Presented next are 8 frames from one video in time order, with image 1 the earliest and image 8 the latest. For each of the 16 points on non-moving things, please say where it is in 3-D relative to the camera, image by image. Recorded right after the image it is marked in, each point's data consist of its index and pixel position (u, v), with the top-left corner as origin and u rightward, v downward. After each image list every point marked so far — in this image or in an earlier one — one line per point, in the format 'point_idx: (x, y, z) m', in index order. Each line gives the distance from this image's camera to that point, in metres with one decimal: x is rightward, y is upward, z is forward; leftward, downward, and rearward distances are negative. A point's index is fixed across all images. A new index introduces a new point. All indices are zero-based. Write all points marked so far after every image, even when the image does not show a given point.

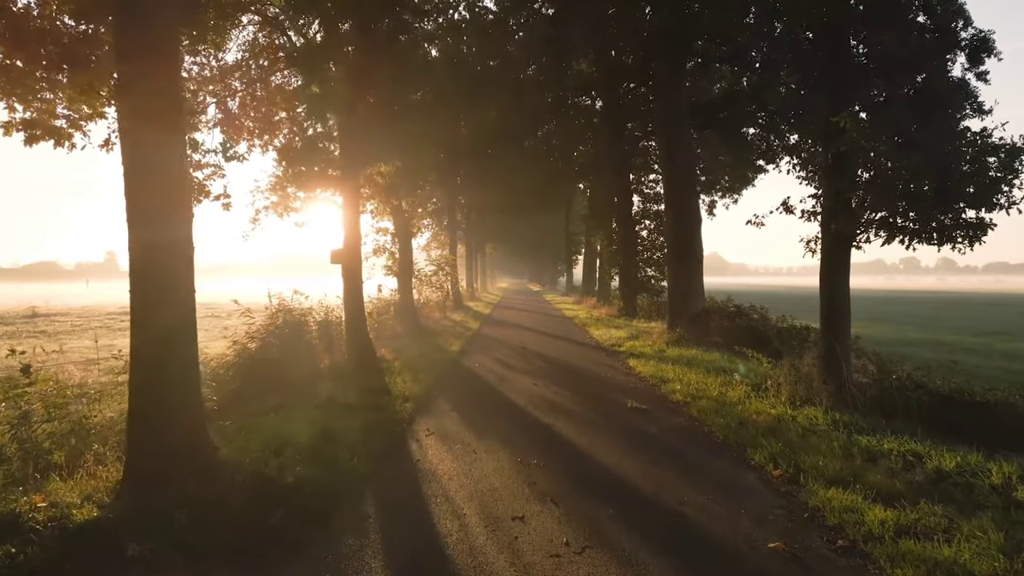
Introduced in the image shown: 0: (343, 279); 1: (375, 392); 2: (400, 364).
0: (-2.8, +0.1, +11.1) m
1: (-1.7, -1.3, +8.6) m
2: (-1.9, -1.2, +11.1) m
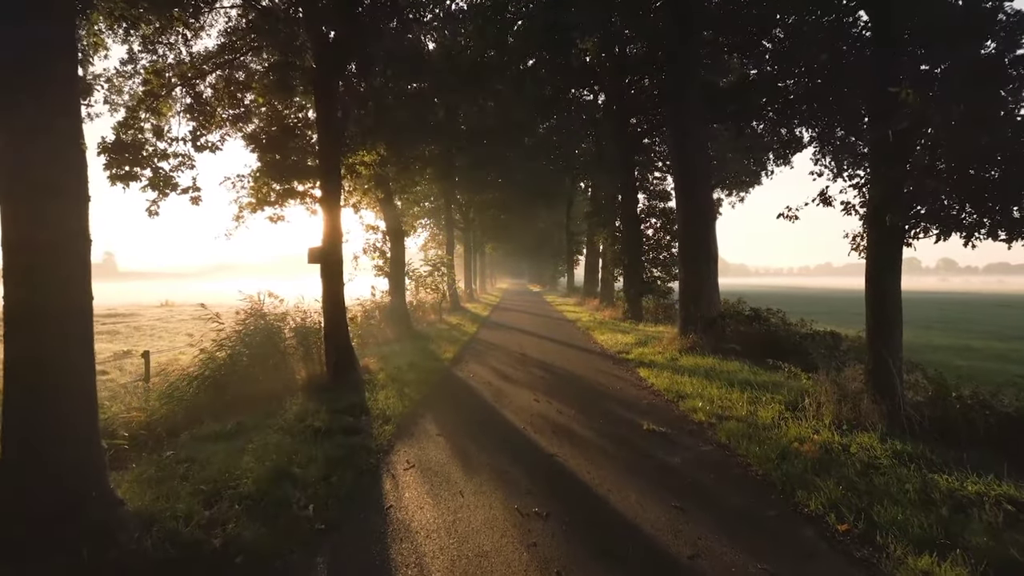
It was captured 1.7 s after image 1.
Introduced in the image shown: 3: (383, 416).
0: (-2.8, +0.1, +10.0) m
1: (-1.8, -1.4, +7.5) m
2: (-1.9, -1.3, +10.0) m
3: (-1.4, -1.4, +7.3) m
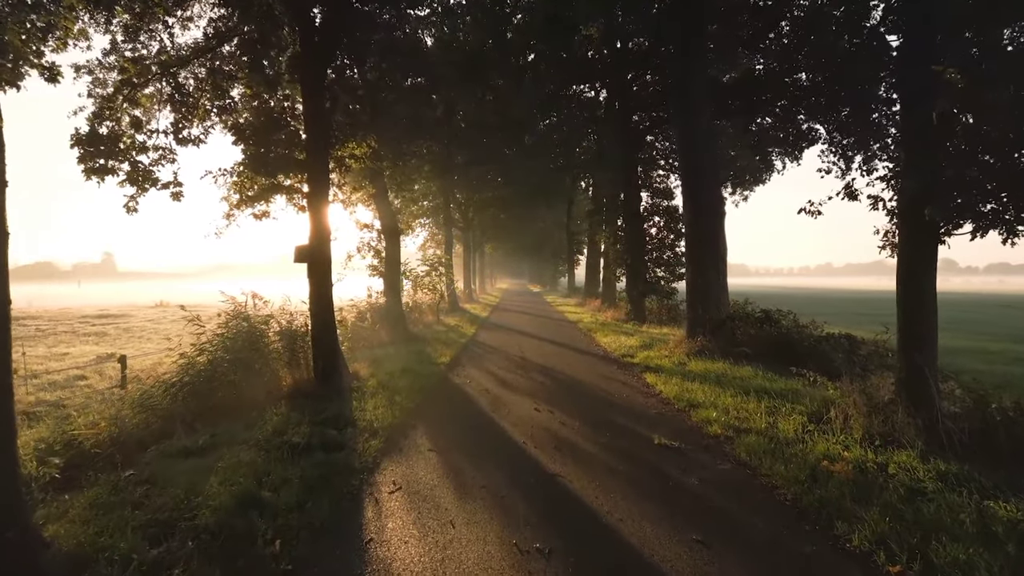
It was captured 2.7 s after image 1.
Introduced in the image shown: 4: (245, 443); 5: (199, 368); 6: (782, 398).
0: (-2.8, +0.1, +9.4) m
1: (-1.8, -1.4, +6.9) m
2: (-1.9, -1.3, +9.4) m
3: (-1.4, -1.4, +6.7) m
4: (-2.4, -1.4, +6.1) m
5: (-3.9, -1.0, +8.4) m
6: (+3.0, -1.2, +7.5) m
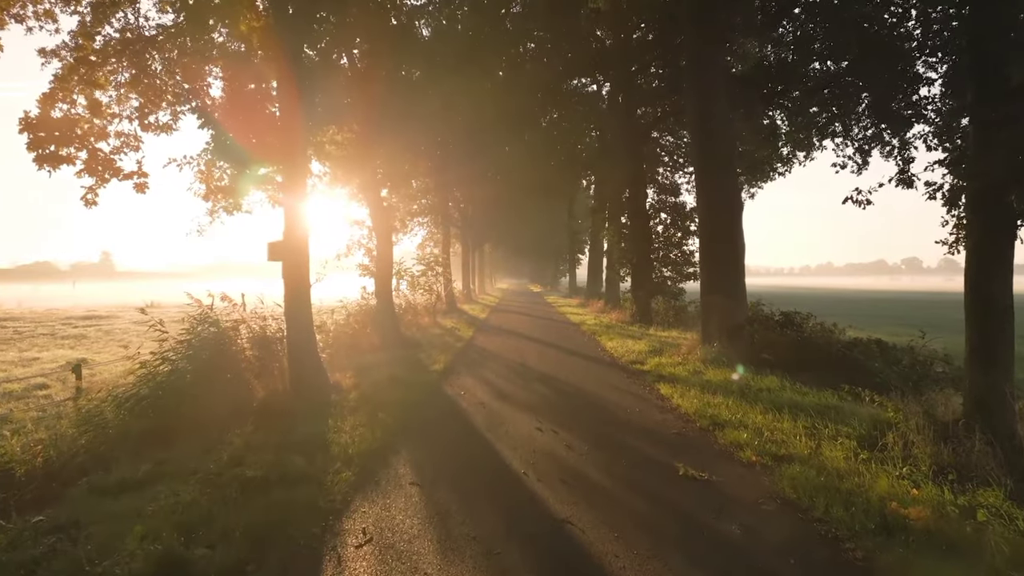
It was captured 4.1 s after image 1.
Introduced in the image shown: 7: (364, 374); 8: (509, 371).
0: (-2.8, +0.1, +8.4) m
1: (-1.8, -1.4, +5.9) m
2: (-1.9, -1.3, +8.4) m
3: (-1.4, -1.4, +5.7) m
4: (-2.4, -1.4, +5.1) m
5: (-3.9, -1.0, +7.4) m
6: (+3.0, -1.2, +6.5) m
7: (-2.1, -1.2, +9.8) m
8: (0.0, -1.3, +10.9) m
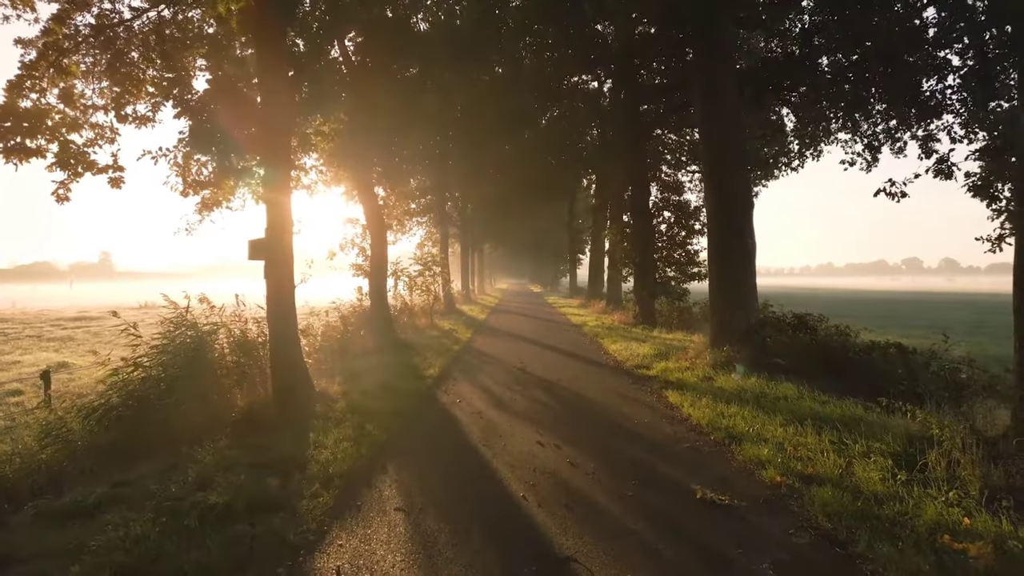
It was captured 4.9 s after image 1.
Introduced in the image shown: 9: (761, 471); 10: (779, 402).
0: (-2.8, +0.1, +7.8) m
1: (-1.8, -1.4, +5.4) m
2: (-1.9, -1.3, +7.9) m
3: (-1.4, -1.4, +5.2) m
4: (-2.4, -1.4, +4.5) m
5: (-3.9, -1.0, +6.9) m
6: (+3.0, -1.3, +5.9) m
7: (-2.2, -1.3, +9.2) m
8: (-0.1, -1.4, +10.4) m
9: (+1.9, -1.4, +5.3) m
10: (+2.9, -1.2, +7.4) m
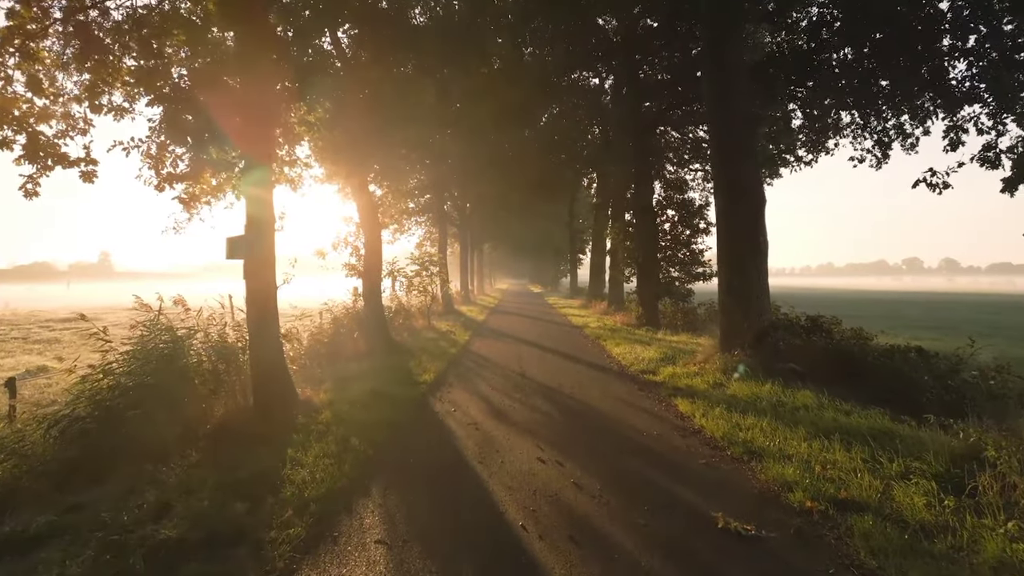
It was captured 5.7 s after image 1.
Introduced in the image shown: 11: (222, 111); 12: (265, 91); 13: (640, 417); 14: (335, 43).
0: (-2.8, +0.1, +7.3) m
1: (-1.8, -1.4, +4.8) m
2: (-1.9, -1.3, +7.3) m
3: (-1.5, -1.4, +4.6) m
4: (-2.4, -1.4, +4.0) m
5: (-3.9, -1.0, +6.3) m
6: (+2.9, -1.3, +5.4) m
7: (-2.2, -1.3, +8.7) m
8: (-0.1, -1.4, +9.8) m
9: (+1.9, -1.4, +4.7) m
10: (+2.9, -1.3, +6.9) m
11: (-3.6, +2.2, +8.4) m
12: (-2.7, +2.2, +7.4) m
13: (+1.4, -1.4, +7.3) m
14: (-3.4, +4.7, +13.0) m
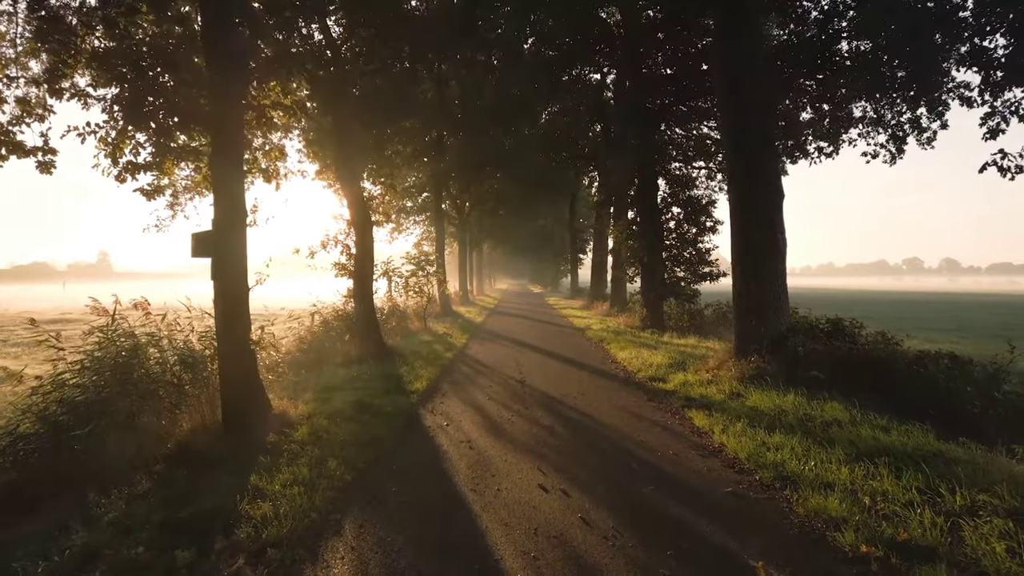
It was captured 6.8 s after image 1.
0: (-2.9, 0.0, +6.5) m
1: (-1.9, -1.4, +4.1) m
2: (-2.0, -1.3, +6.6) m
3: (-1.5, -1.4, +3.9) m
4: (-2.5, -1.4, +3.2) m
5: (-3.9, -1.0, +5.6) m
6: (+2.9, -1.3, +4.7) m
7: (-2.2, -1.3, +7.9) m
8: (-0.1, -1.4, +9.1) m
9: (+1.9, -1.4, +4.0) m
10: (+2.9, -1.3, +6.1) m
11: (-3.6, +2.2, +7.6) m
12: (-2.7, +2.1, +6.7) m
13: (+1.4, -1.4, +6.6) m
14: (-3.4, +4.7, +12.2) m
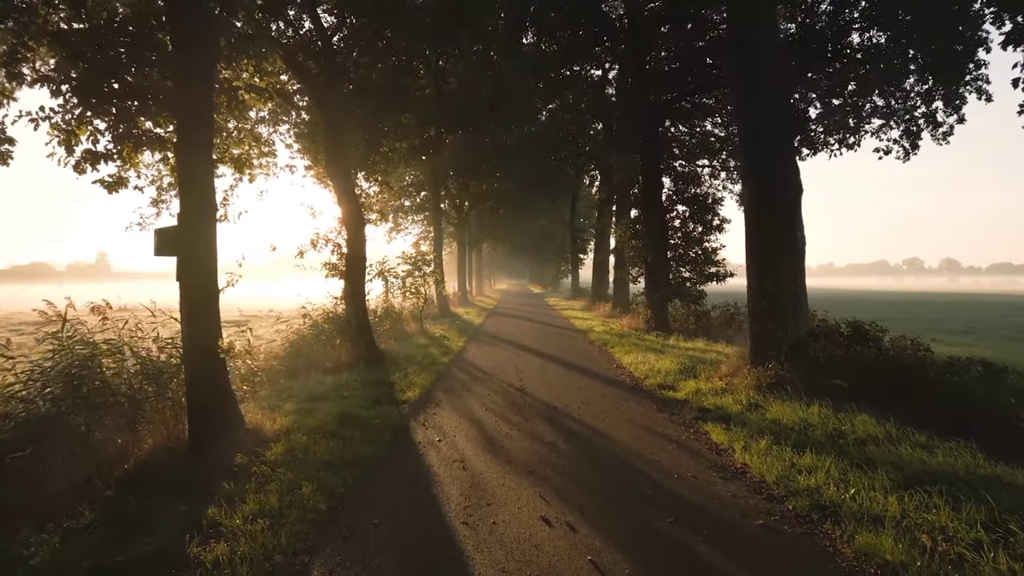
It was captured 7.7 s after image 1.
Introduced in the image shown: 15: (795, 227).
0: (-2.9, 0.0, +5.9) m
1: (-1.9, -1.5, +3.4) m
2: (-2.0, -1.4, +5.9) m
3: (-1.5, -1.5, +3.2) m
4: (-2.5, -1.5, +2.6) m
5: (-3.9, -1.1, +4.9) m
6: (+2.9, -1.3, +4.0) m
7: (-2.2, -1.3, +7.3) m
8: (-0.1, -1.4, +8.4) m
9: (+1.9, -1.5, +3.3) m
10: (+2.9, -1.3, +5.5) m
11: (-3.6, +2.2, +7.0) m
12: (-2.7, +2.1, +6.0) m
13: (+1.4, -1.4, +5.9) m
14: (-3.4, +4.6, +11.6) m
15: (+4.1, +0.9, +9.8) m
